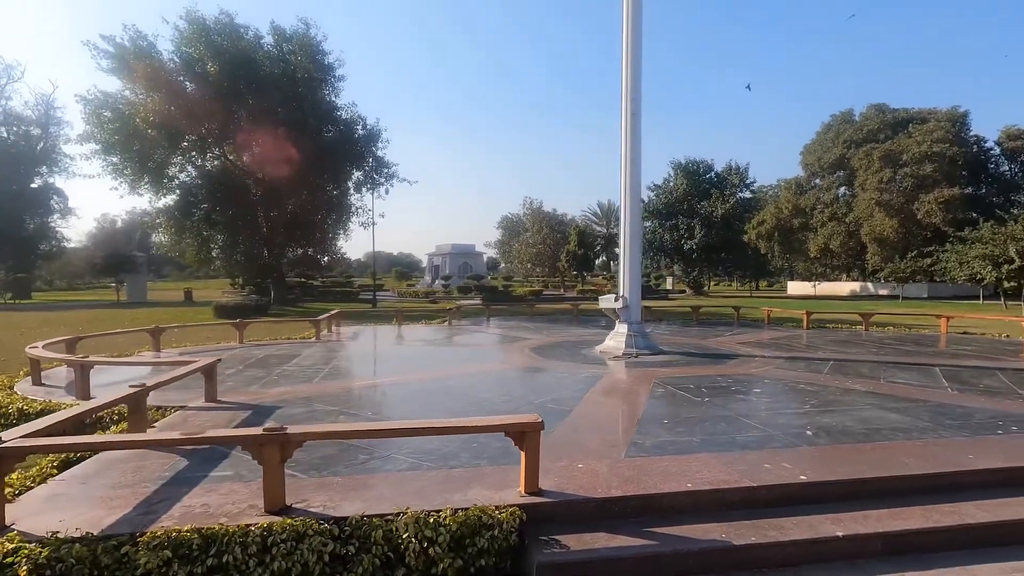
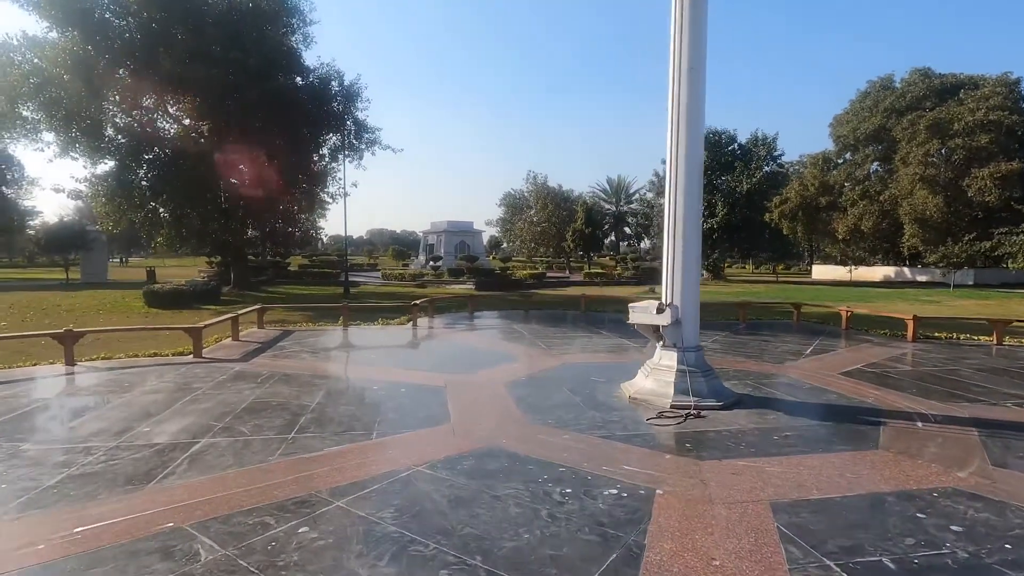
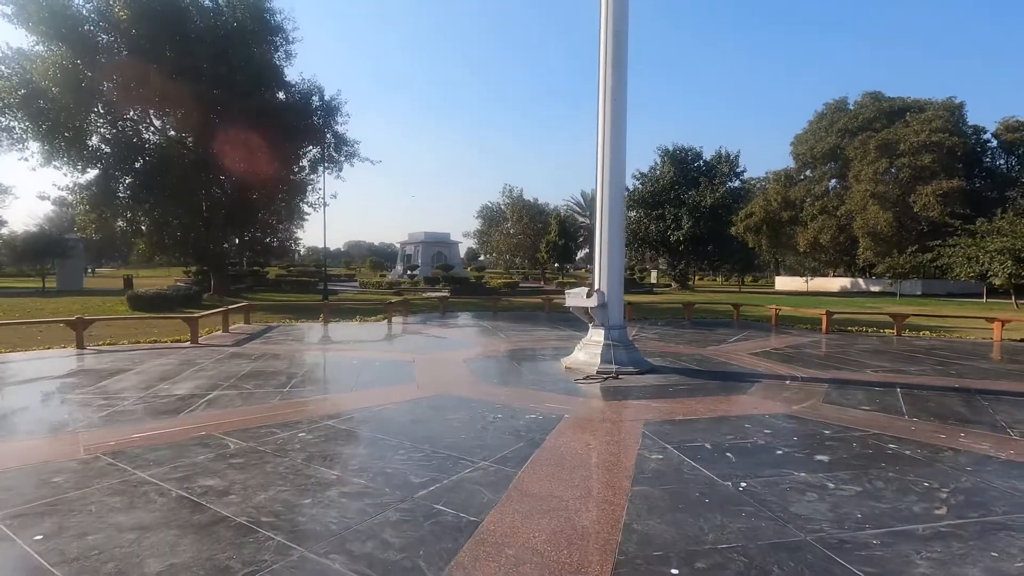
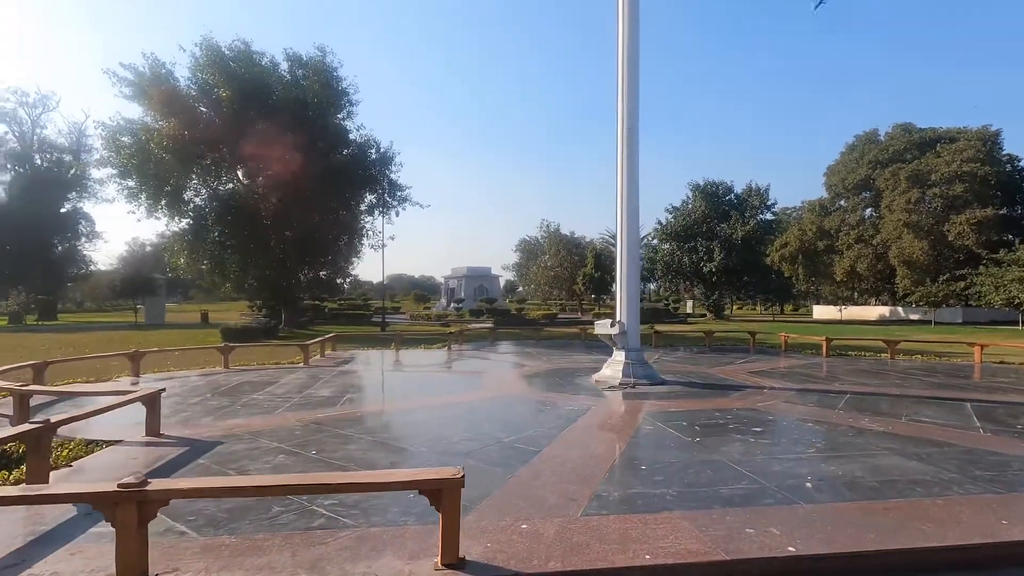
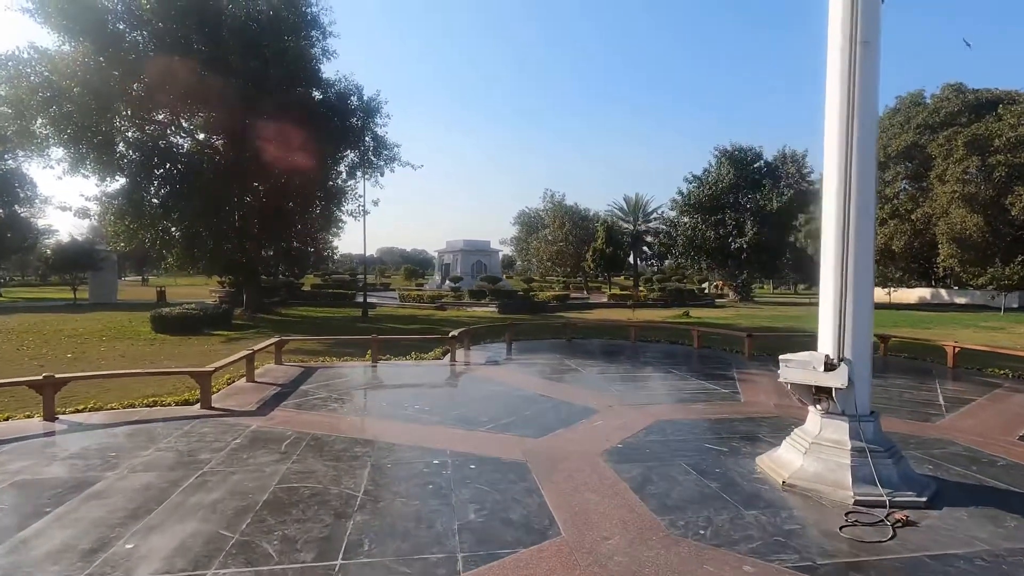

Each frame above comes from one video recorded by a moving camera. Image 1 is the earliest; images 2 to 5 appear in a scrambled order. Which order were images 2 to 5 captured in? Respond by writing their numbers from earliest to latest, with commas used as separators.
4, 3, 2, 5
